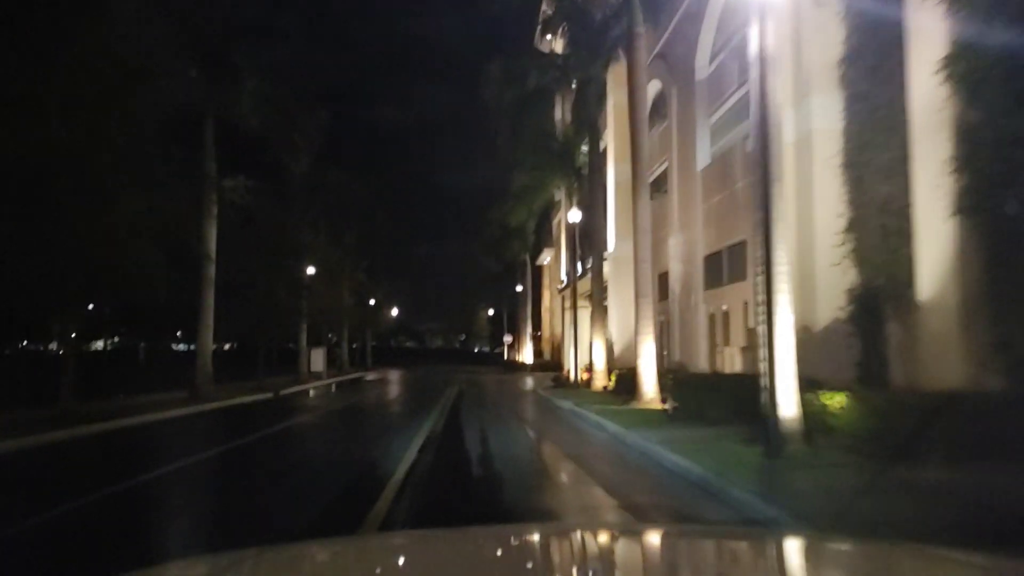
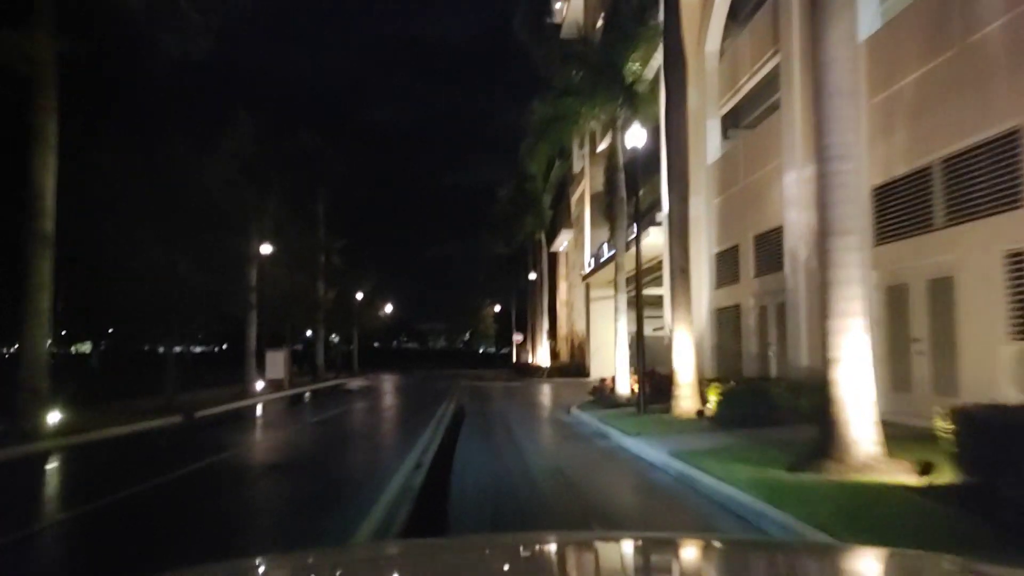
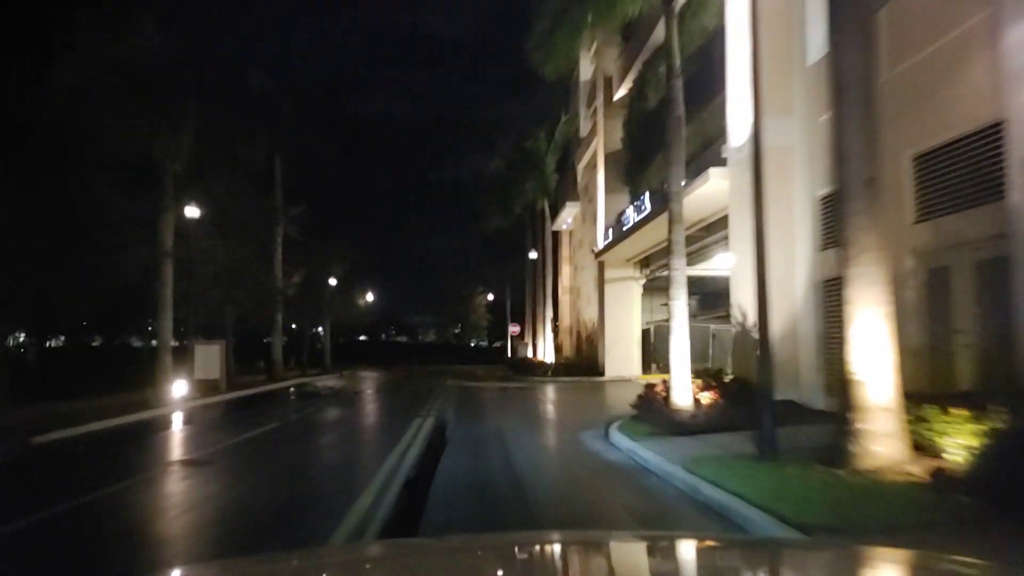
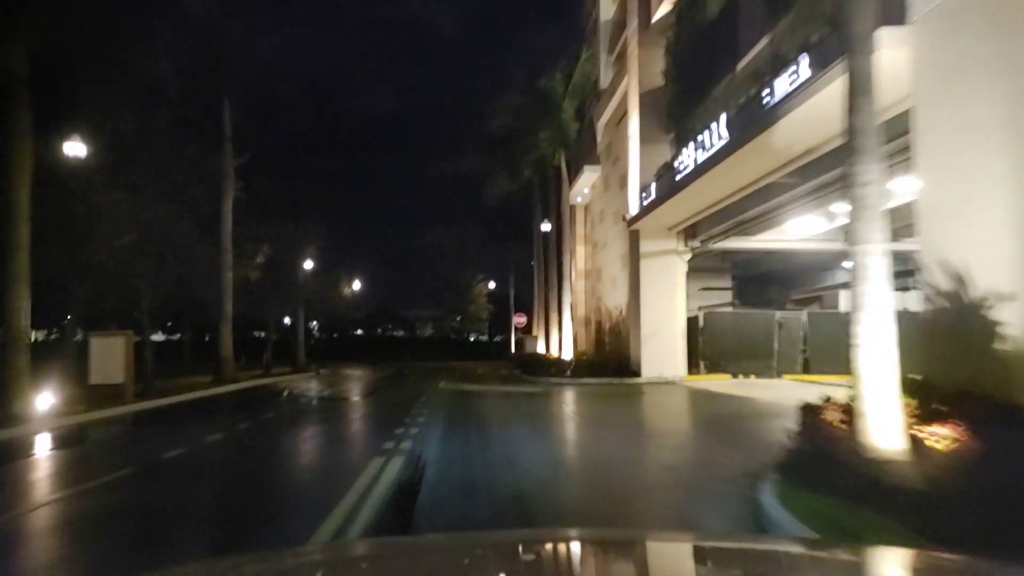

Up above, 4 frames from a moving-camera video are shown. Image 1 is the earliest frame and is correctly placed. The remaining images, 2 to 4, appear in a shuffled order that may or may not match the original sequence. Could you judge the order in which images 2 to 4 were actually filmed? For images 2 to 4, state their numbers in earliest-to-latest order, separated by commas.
2, 3, 4
